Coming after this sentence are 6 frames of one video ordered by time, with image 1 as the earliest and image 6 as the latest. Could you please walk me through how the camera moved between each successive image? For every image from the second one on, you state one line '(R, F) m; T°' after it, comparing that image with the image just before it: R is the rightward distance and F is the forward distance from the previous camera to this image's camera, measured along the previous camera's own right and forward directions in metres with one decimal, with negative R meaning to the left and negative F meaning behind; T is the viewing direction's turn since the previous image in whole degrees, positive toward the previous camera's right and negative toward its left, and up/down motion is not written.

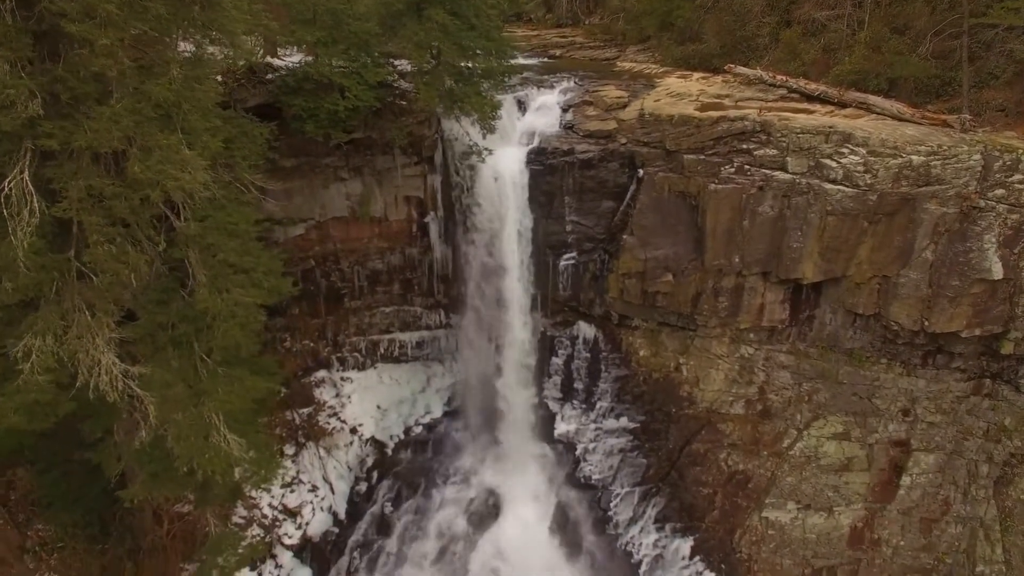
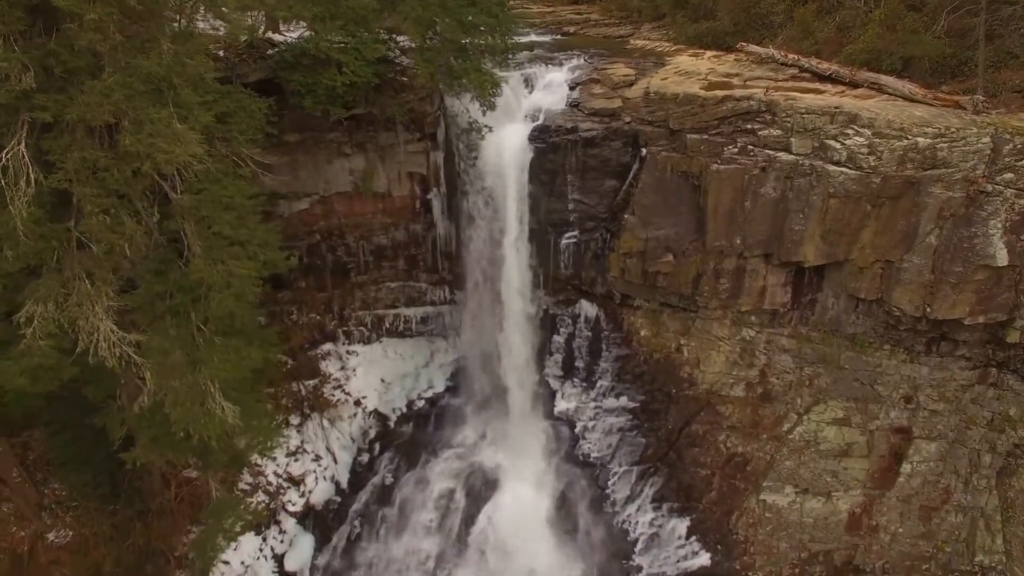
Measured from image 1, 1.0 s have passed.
(+0.5, -0.1) m; -2°
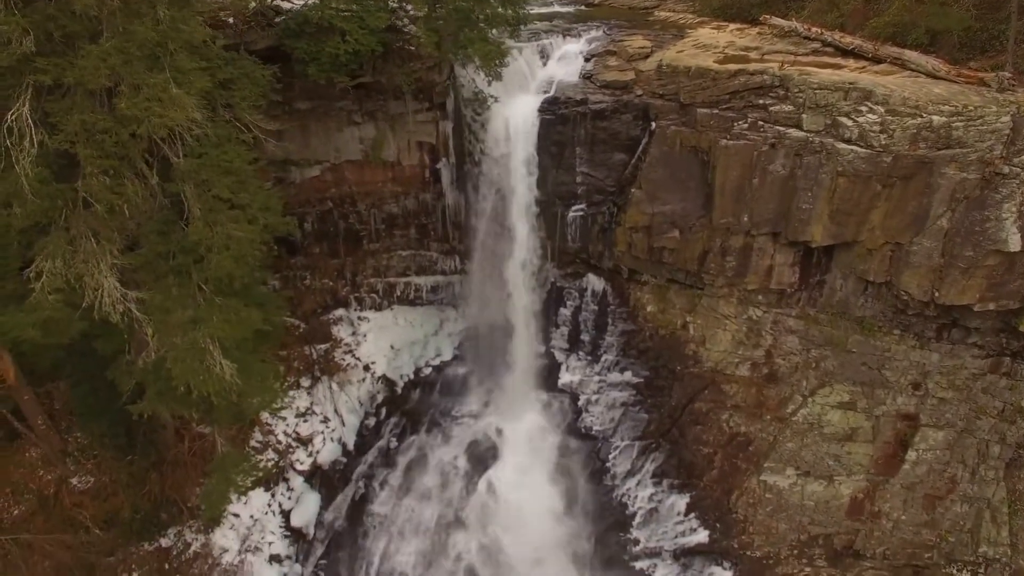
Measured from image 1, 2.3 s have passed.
(+0.6, -0.1) m; -3°
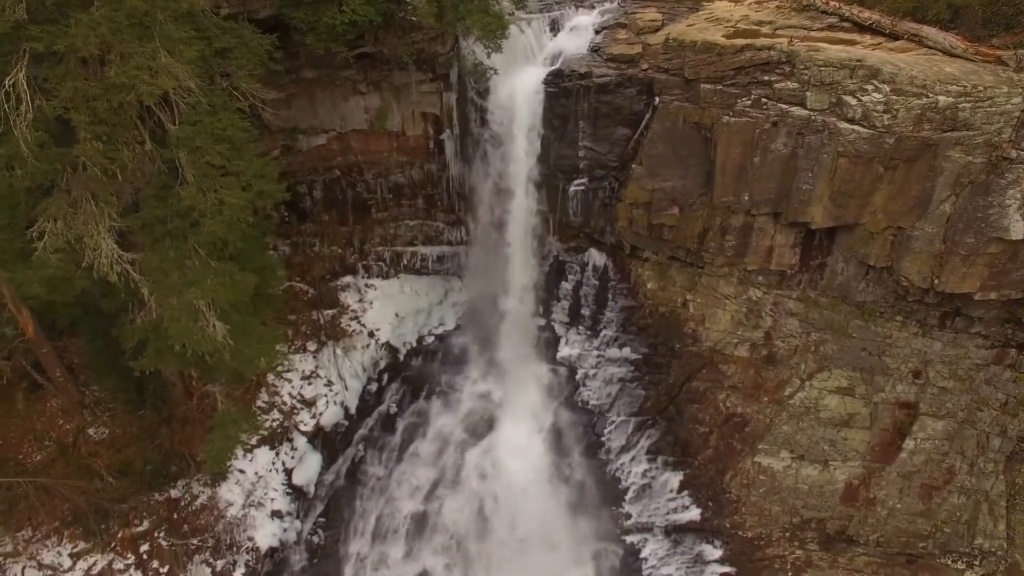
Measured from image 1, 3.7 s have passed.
(+0.7, -0.1) m; -3°
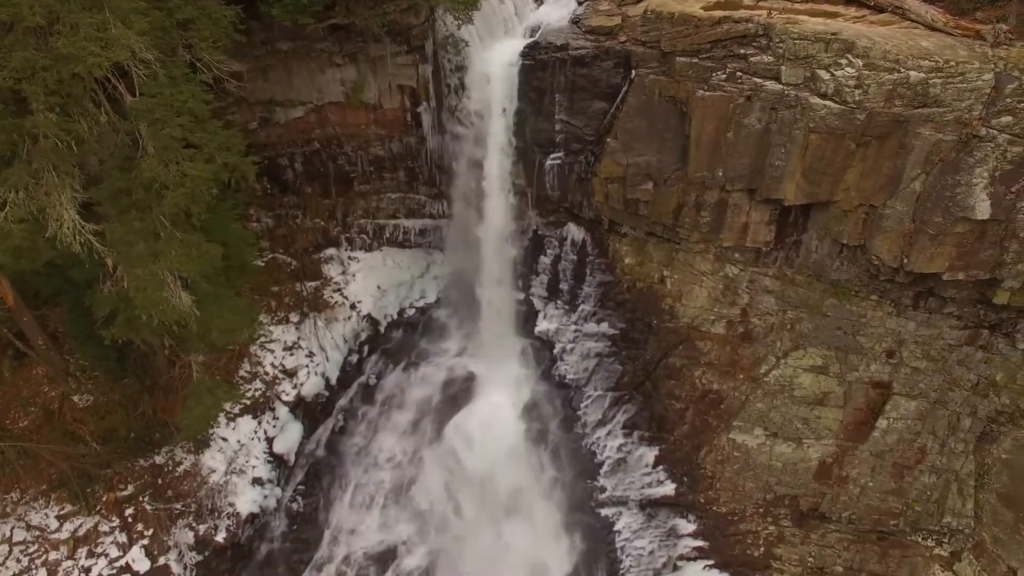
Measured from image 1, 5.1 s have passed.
(+0.7, 0.0) m; -1°
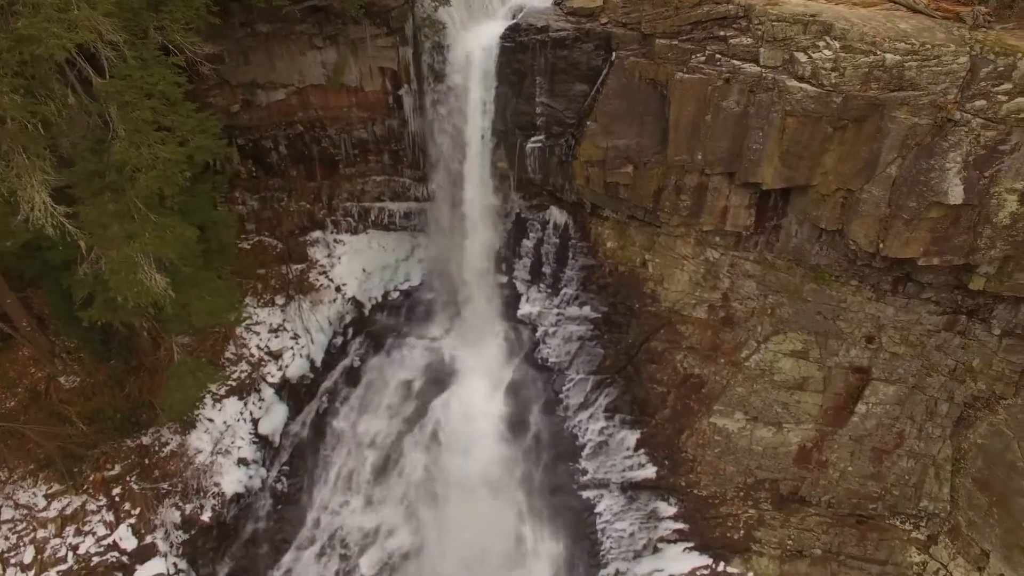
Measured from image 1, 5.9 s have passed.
(+0.5, 0.0) m; 0°
